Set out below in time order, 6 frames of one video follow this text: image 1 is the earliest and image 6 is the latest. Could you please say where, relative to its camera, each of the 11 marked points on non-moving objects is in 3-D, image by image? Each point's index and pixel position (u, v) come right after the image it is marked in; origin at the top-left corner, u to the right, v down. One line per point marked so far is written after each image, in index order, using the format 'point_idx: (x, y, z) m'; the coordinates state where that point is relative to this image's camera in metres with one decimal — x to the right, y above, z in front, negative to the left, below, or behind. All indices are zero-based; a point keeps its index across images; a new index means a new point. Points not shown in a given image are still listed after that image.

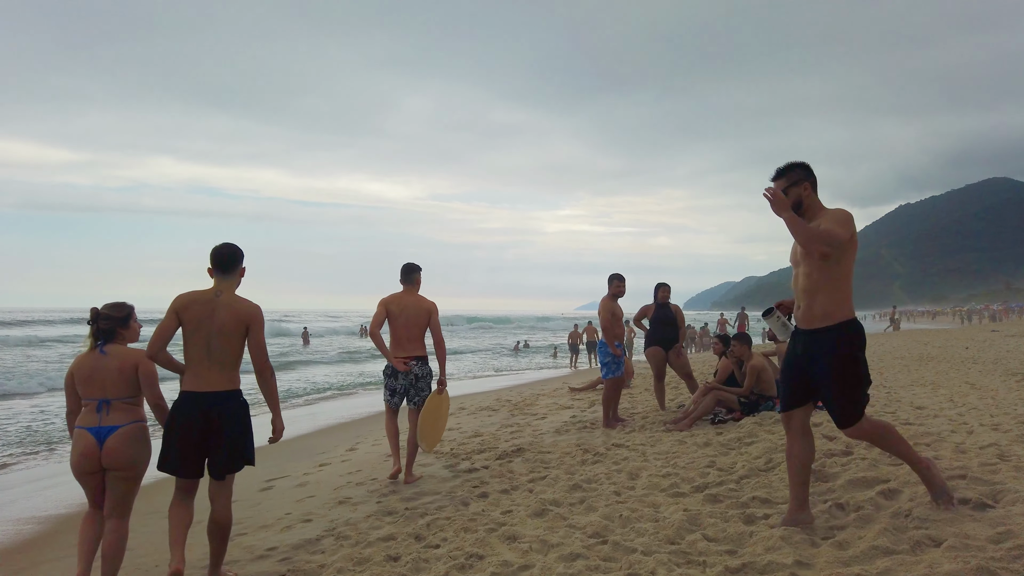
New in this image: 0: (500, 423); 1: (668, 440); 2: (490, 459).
0: (-0.1, -1.3, +7.2) m
1: (+1.1, -1.1, +5.0) m
2: (-0.2, -1.2, +5.1) m
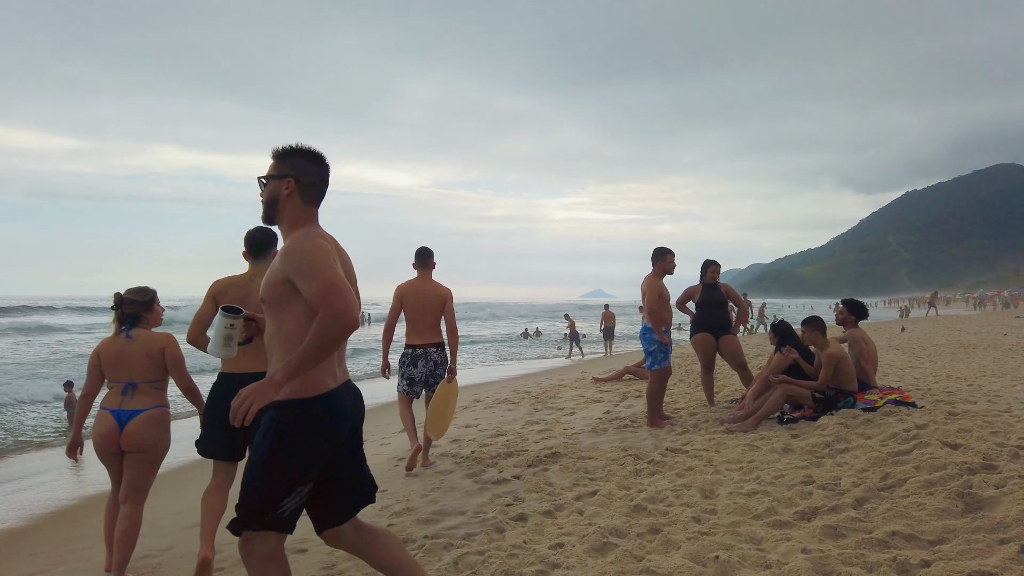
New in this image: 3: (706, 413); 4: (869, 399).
0: (+0.1, -1.2, +6.4) m
1: (+1.3, -0.9, +4.2) m
2: (+0.1, -1.1, +4.3) m
3: (+1.4, -0.9, +5.3) m
4: (+2.3, -0.7, +4.6) m
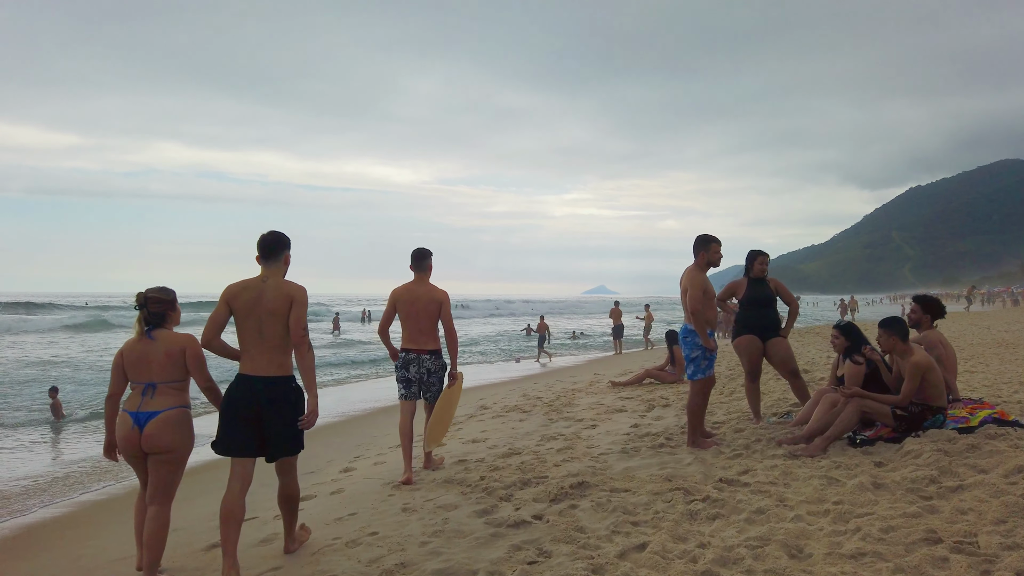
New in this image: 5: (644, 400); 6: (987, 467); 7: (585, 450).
0: (+0.2, -1.1, +5.6) m
1: (+1.4, -0.9, +3.4) m
2: (+0.1, -1.0, +3.5) m
3: (+1.5, -0.9, +4.5) m
4: (+2.4, -0.7, +3.8) m
5: (+1.2, -1.1, +6.8) m
6: (+2.0, -0.8, +3.1) m
7: (+0.5, -1.0, +4.6) m
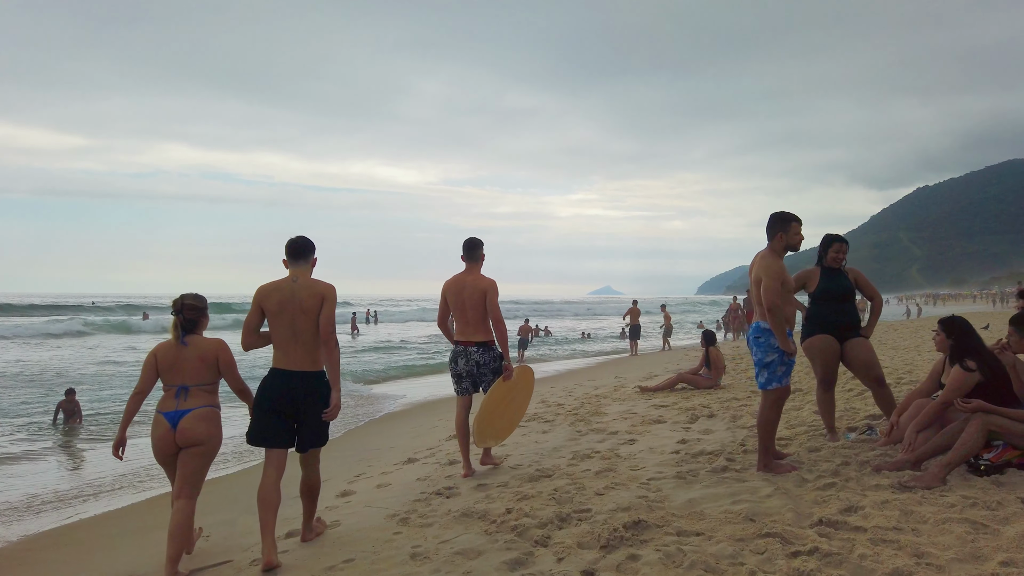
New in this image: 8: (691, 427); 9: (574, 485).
0: (+0.4, -1.1, +4.8) m
1: (+1.5, -0.8, +2.6) m
2: (+0.3, -1.0, +2.7) m
3: (+1.7, -0.8, +3.7) m
4: (+2.5, -0.6, +3.0) m
5: (+1.4, -1.0, +6.0) m
6: (+2.2, -0.7, +2.3) m
7: (+0.6, -1.0, +3.9) m
8: (+1.3, -1.0, +5.2) m
9: (+0.3, -1.0, +3.7) m
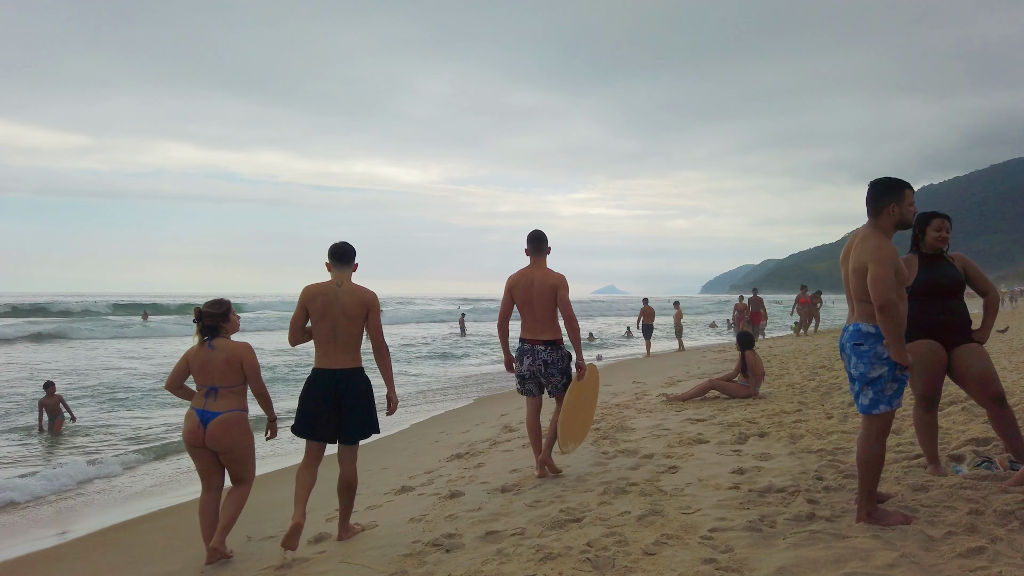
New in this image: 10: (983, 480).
0: (+0.4, -1.0, +3.9) m
1: (+1.6, -0.8, +1.7) m
2: (+0.4, -0.9, +1.8) m
3: (+1.8, -0.8, +2.9) m
4: (+2.6, -0.6, +2.1) m
5: (+1.5, -1.0, +5.2) m
6: (+2.2, -0.7, +1.4) m
7: (+0.7, -1.0, +3.0) m
8: (+1.4, -1.0, +4.3) m
9: (+0.4, -1.0, +2.8) m
10: (+2.0, -0.8, +3.0) m
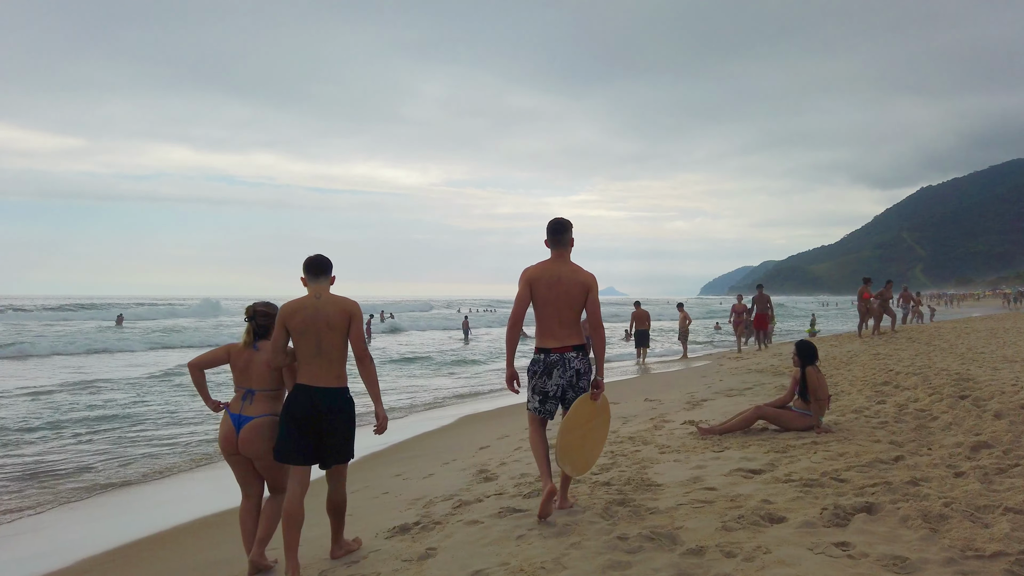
0: (+0.3, -1.0, +2.2) m
1: (+1.5, -0.7, 0.0) m
2: (+0.2, -0.9, +0.1) m
3: (+1.6, -0.8, +1.2) m
4: (+2.4, -0.5, +0.4) m
5: (+1.4, -0.9, +3.5) m
6: (+2.1, -0.6, -0.3) m
7: (+0.6, -0.9, +1.3) m
8: (+1.2, -0.9, +2.6) m
9: (+0.2, -0.9, +1.1) m
10: (+1.8, -0.7, +1.3) m
